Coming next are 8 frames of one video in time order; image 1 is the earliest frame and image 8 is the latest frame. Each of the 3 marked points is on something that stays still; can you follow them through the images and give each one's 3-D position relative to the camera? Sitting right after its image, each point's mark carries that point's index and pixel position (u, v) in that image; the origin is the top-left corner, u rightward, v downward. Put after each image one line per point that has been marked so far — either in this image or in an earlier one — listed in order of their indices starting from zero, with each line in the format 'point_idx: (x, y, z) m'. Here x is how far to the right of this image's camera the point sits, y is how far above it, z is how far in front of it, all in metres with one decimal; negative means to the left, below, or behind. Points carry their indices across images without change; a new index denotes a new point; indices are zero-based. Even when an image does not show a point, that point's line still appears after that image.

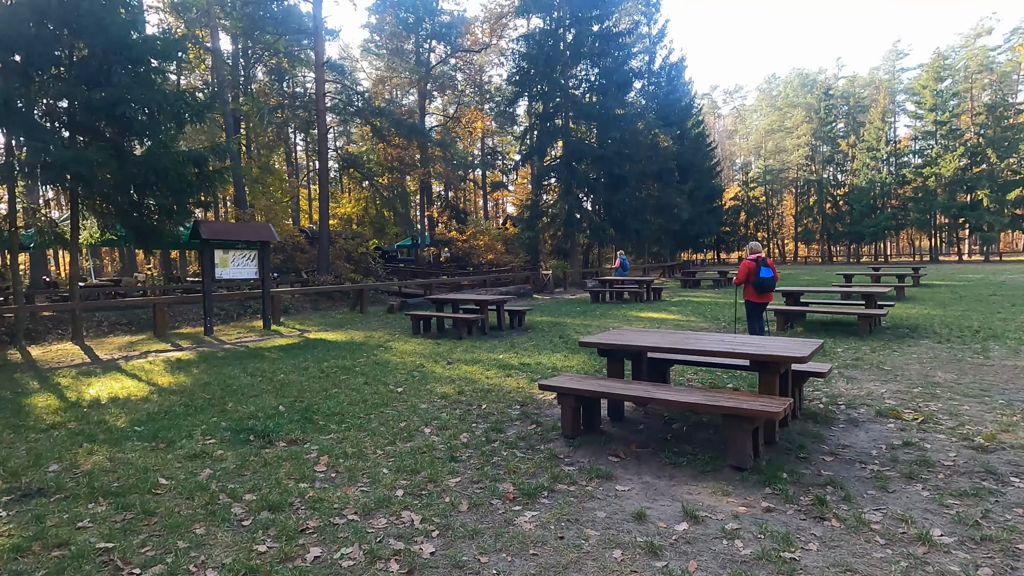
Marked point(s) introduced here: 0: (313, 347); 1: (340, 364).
0: (-3.2, -1.0, +8.6) m
1: (-2.2, -1.0, +7.0) m
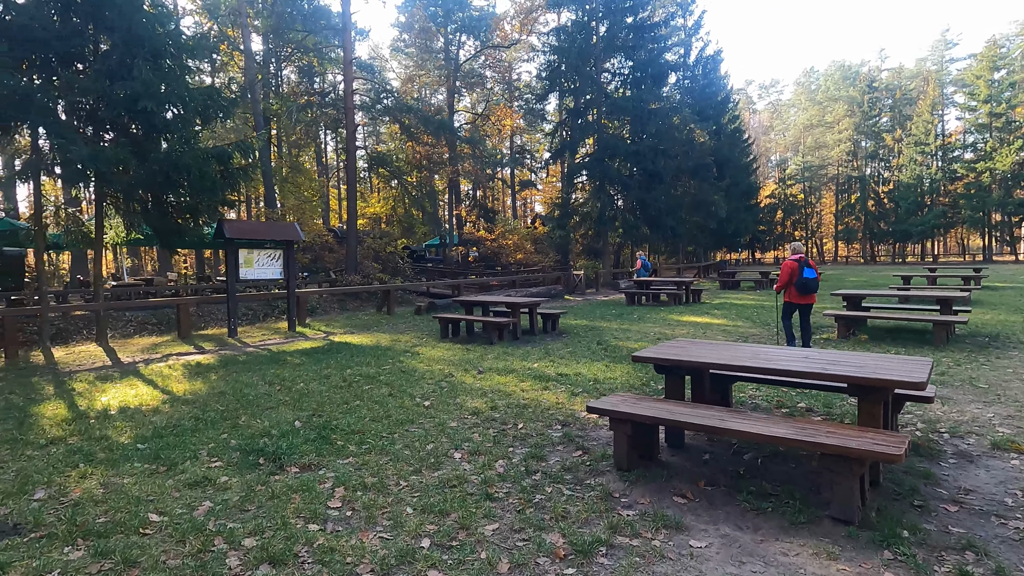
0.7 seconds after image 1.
0: (-2.7, -1.0, +8.2) m
1: (-1.8, -1.0, +6.6) m
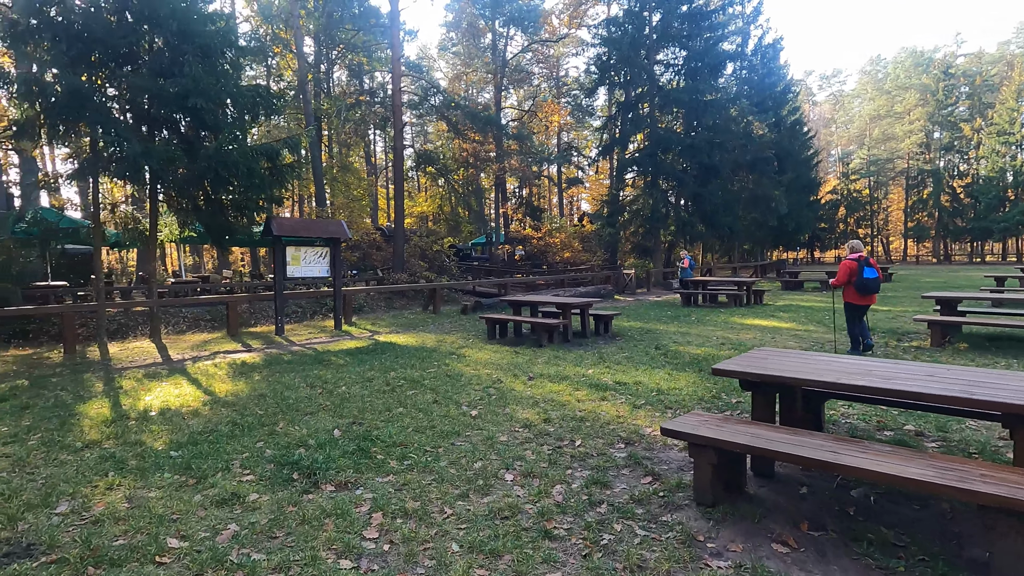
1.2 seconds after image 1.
0: (-1.9, -1.0, +7.9) m
1: (-1.2, -1.0, +6.2) m
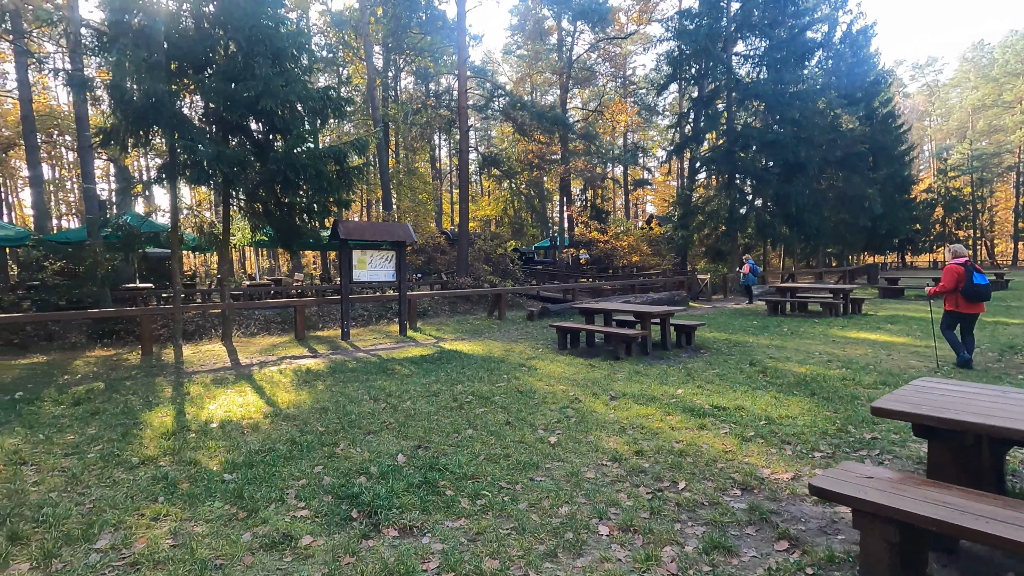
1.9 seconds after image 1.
0: (-0.9, -1.0, +7.5) m
1: (-0.4, -1.1, +5.7) m
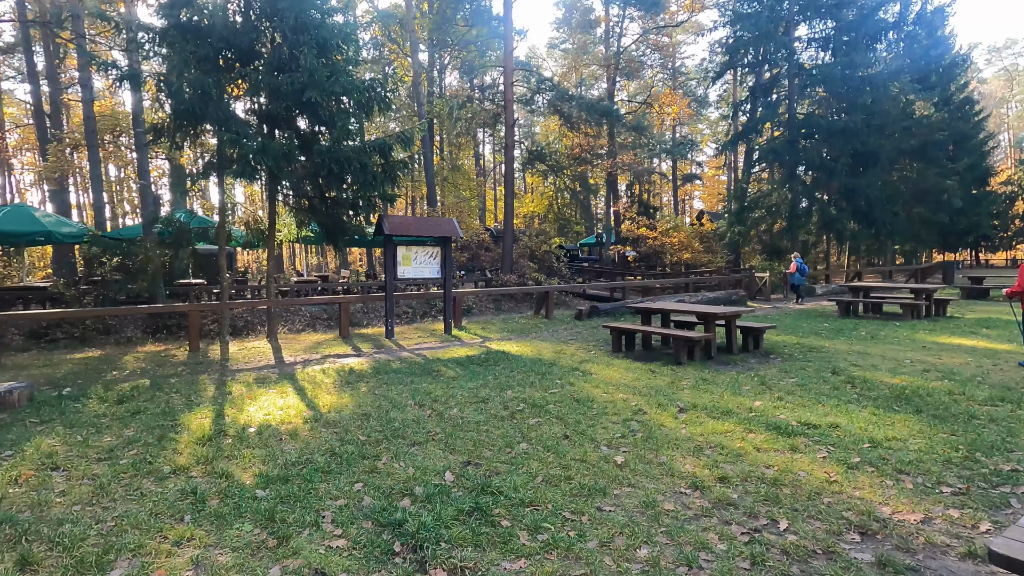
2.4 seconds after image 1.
0: (-0.2, -1.0, +7.1) m
1: (+0.2, -1.1, +5.3) m
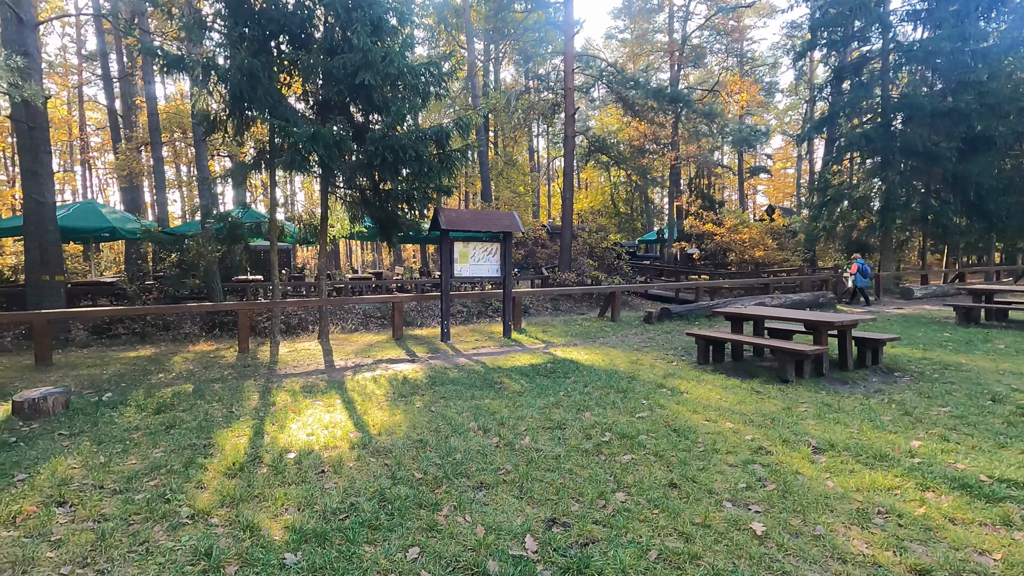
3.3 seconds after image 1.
0: (+0.6, -1.0, +6.2) m
1: (+0.8, -1.1, +4.4) m
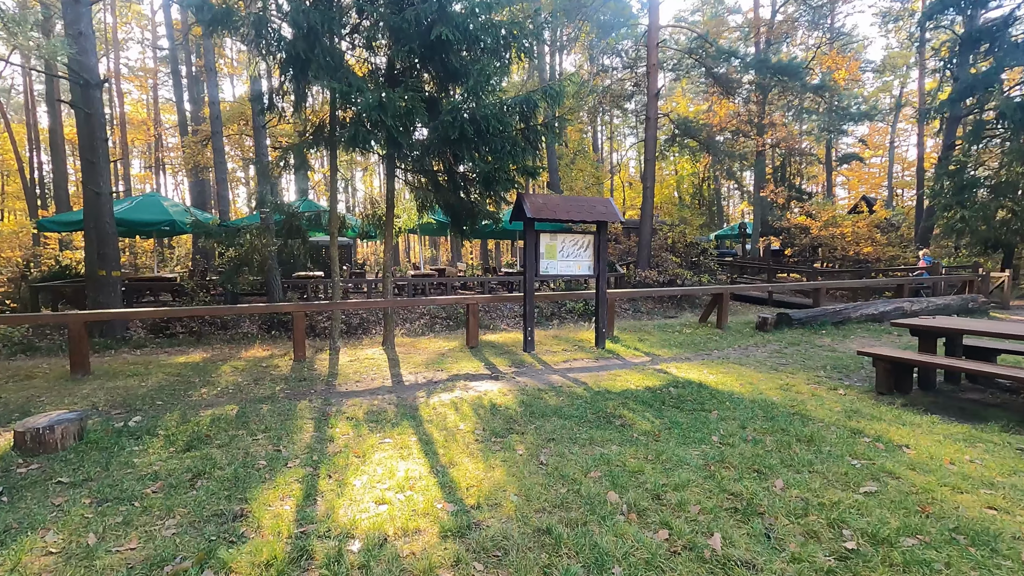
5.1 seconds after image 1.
0: (+1.7, -1.1, +4.7) m
1: (+1.7, -1.1, +2.8) m
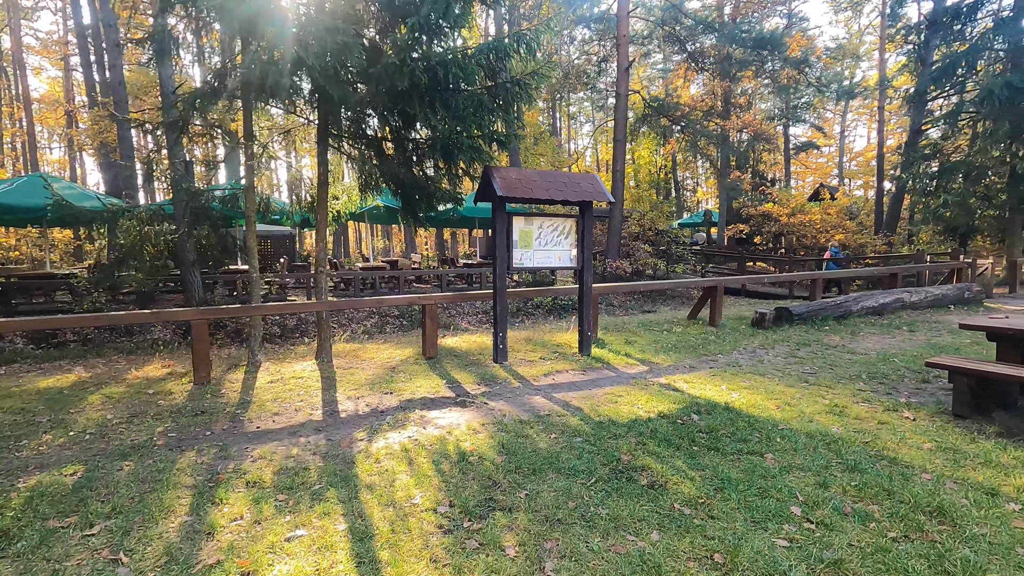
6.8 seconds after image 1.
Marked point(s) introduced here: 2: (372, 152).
0: (+1.6, -1.0, +3.4) m
1: (+1.7, -1.2, +1.6) m
2: (-1.5, +1.5, +6.0) m
